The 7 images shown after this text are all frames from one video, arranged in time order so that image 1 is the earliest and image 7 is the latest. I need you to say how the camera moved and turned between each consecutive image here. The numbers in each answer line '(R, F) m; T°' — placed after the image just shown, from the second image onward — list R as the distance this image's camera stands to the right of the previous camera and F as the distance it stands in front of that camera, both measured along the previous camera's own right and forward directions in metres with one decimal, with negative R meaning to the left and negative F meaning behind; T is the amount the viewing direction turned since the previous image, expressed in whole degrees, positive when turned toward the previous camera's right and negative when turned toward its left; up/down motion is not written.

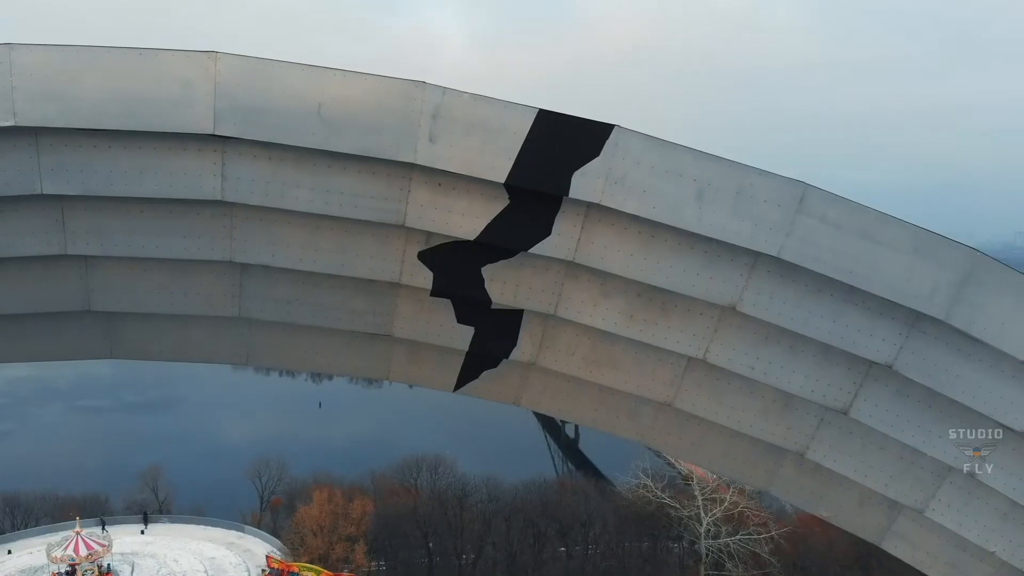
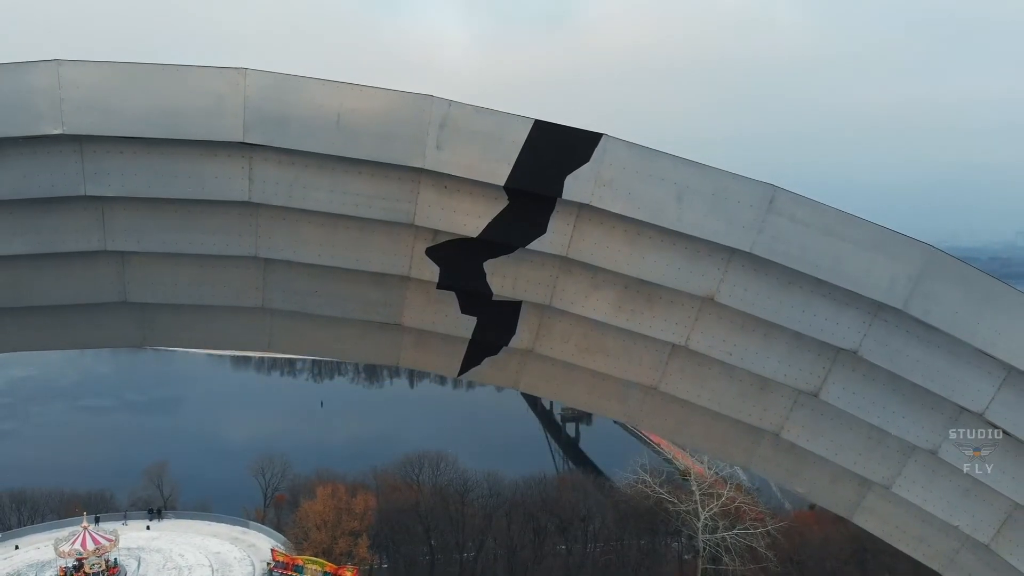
(0.0, -0.3) m; 0°
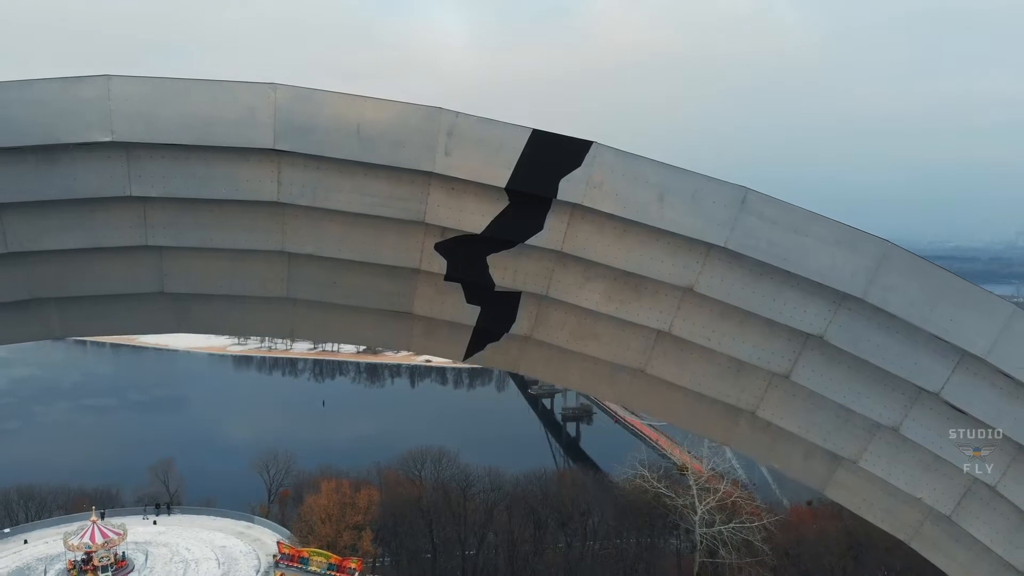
(0.0, -0.3) m; 0°
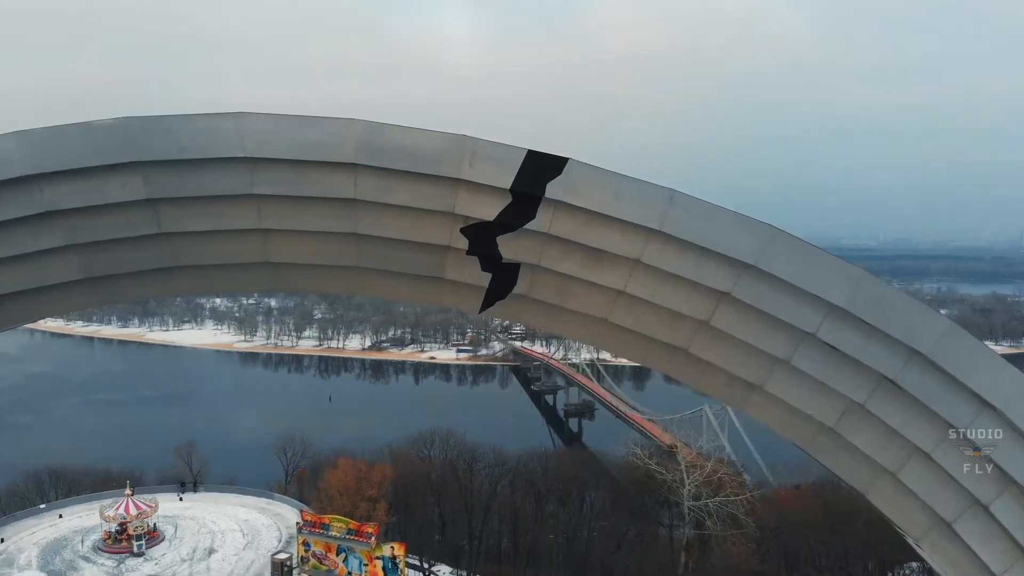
(0.0, -1.5) m; 0°
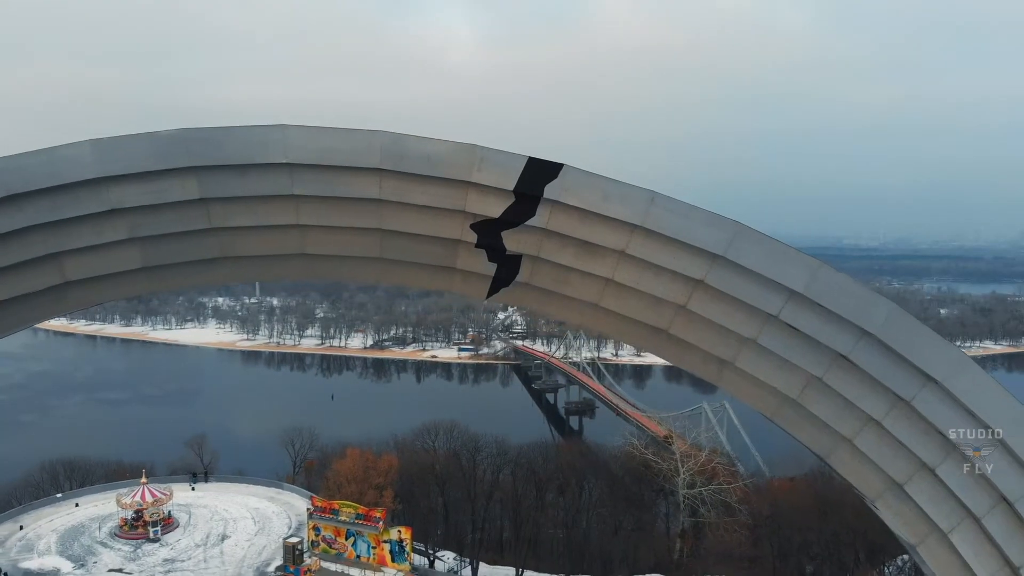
(0.0, -0.8) m; 0°
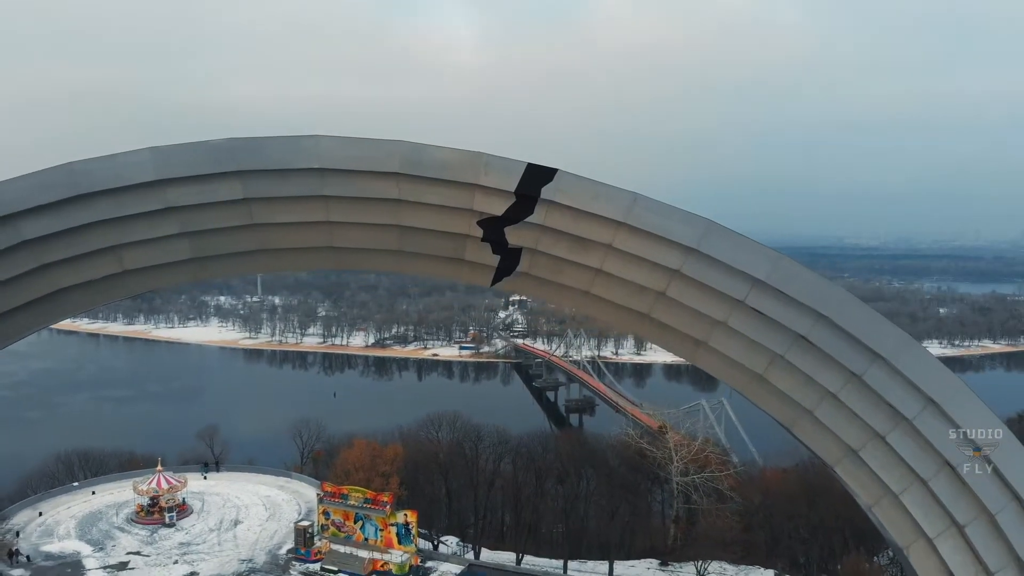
(0.0, -0.9) m; 0°
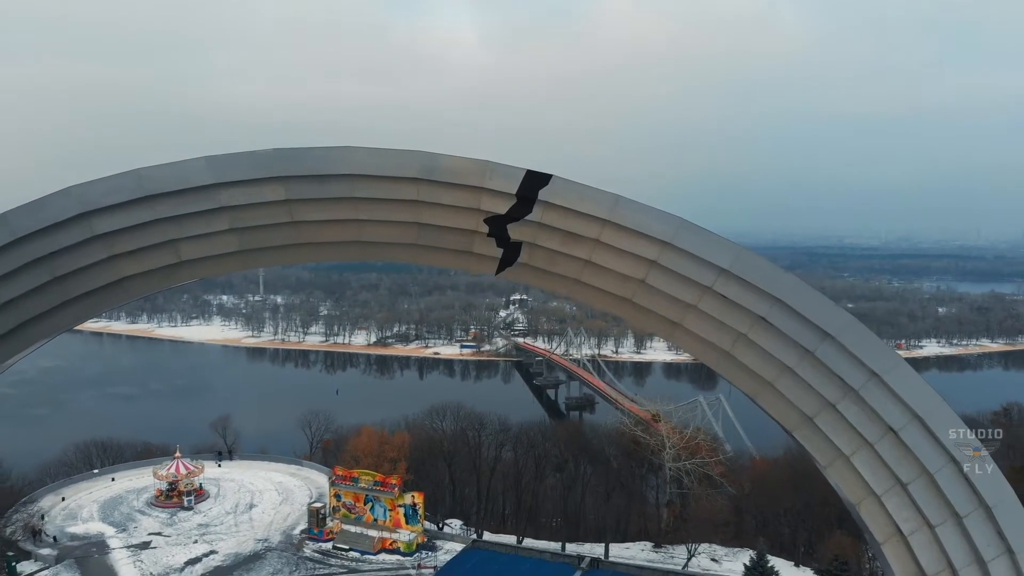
(0.0, -1.2) m; 0°
